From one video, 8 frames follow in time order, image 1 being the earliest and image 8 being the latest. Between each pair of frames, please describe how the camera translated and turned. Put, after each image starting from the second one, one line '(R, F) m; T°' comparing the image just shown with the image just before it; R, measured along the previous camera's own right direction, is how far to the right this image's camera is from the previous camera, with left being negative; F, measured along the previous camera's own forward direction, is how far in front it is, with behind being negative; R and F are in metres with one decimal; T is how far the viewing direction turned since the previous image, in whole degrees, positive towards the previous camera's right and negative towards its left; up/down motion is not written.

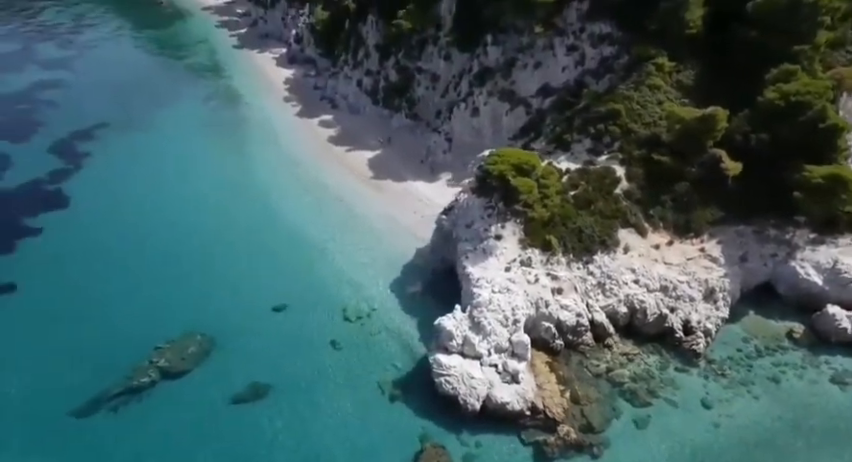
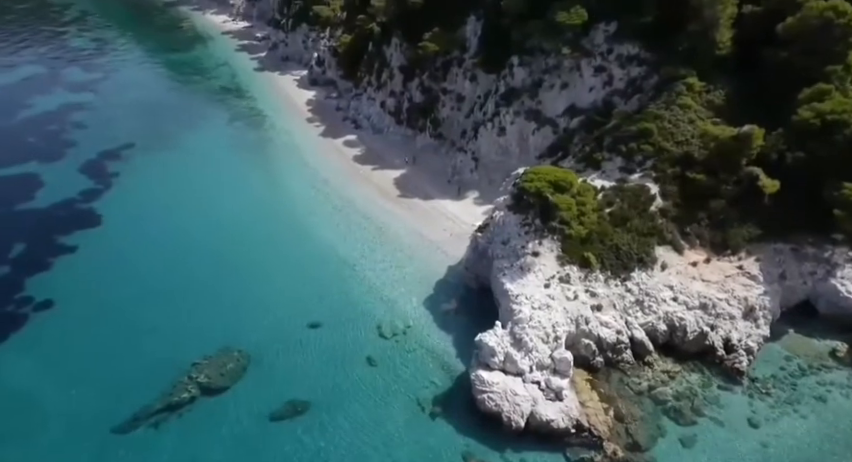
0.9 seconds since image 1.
(-1.2, -0.1) m; -1°
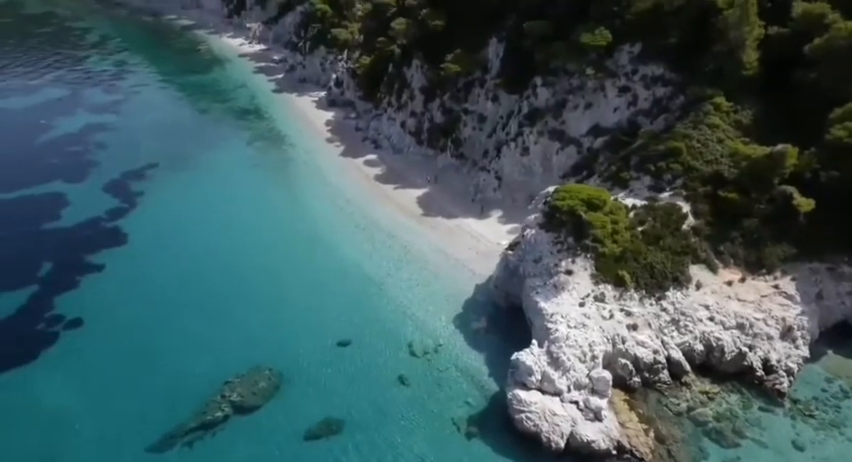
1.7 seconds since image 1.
(-1.0, 0.0) m; -1°
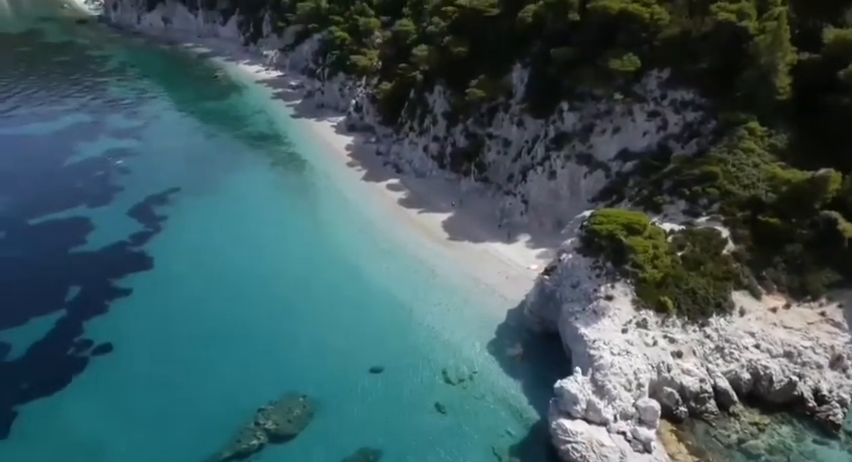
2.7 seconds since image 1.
(-1.2, +0.2) m; -1°
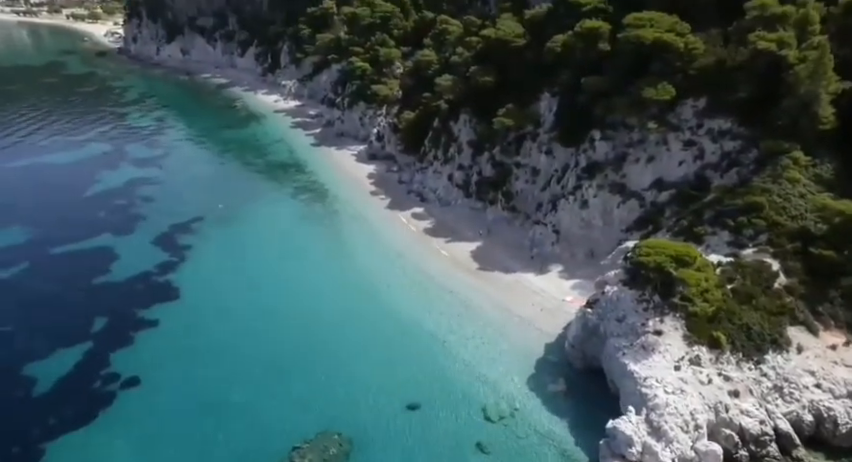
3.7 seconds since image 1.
(-1.2, +0.5) m; -1°
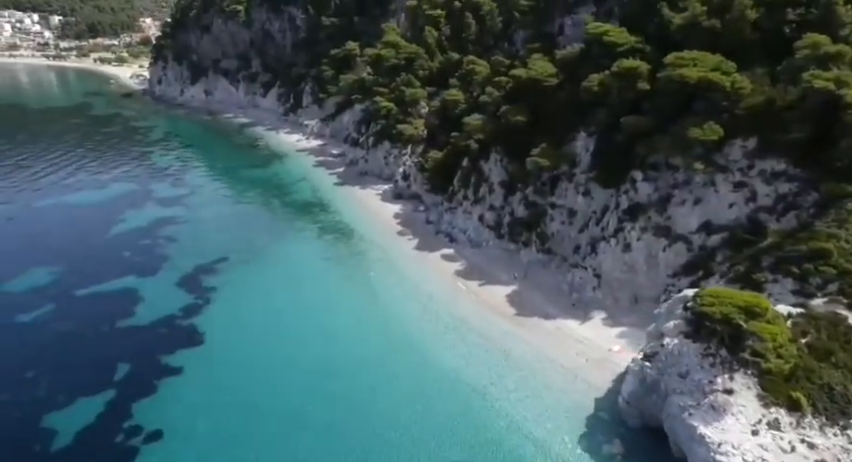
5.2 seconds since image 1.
(-1.2, +1.2) m; -1°
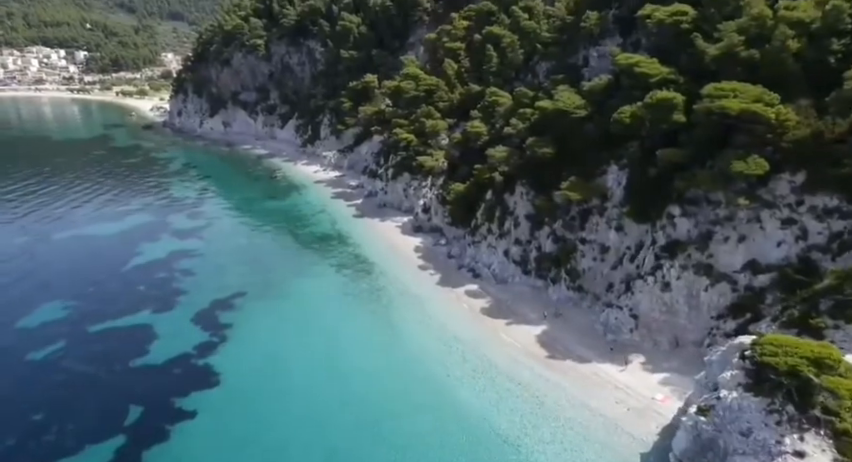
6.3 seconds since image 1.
(-0.7, +1.3) m; -1°
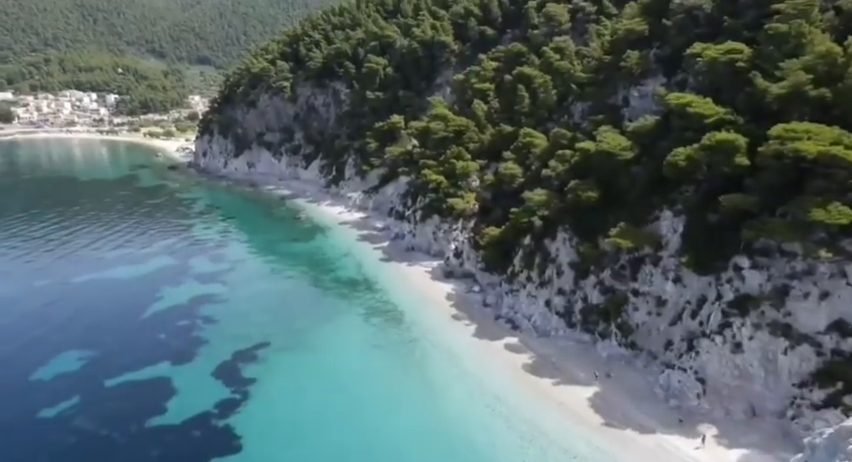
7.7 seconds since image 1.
(-1.2, +2.2) m; -2°
